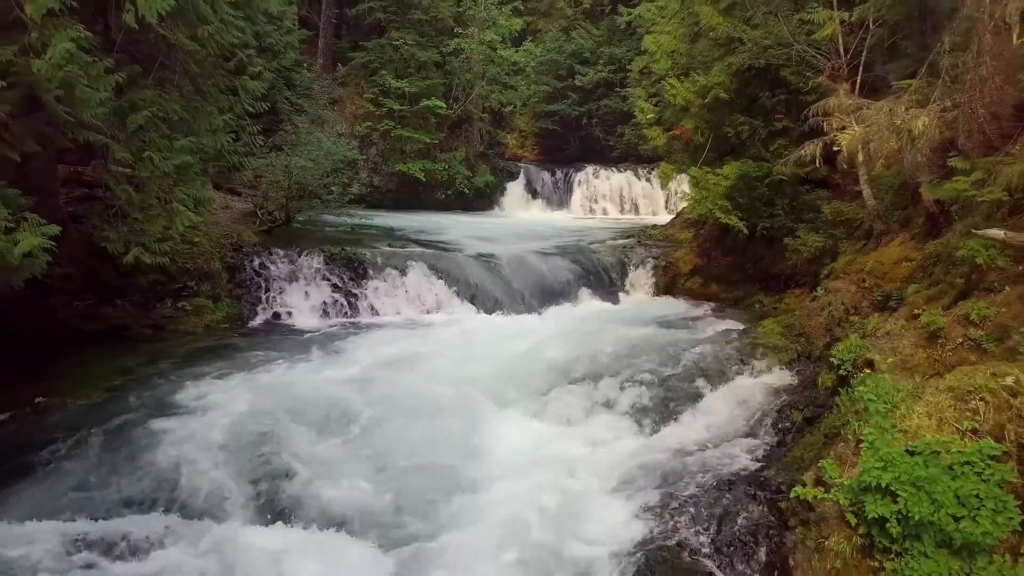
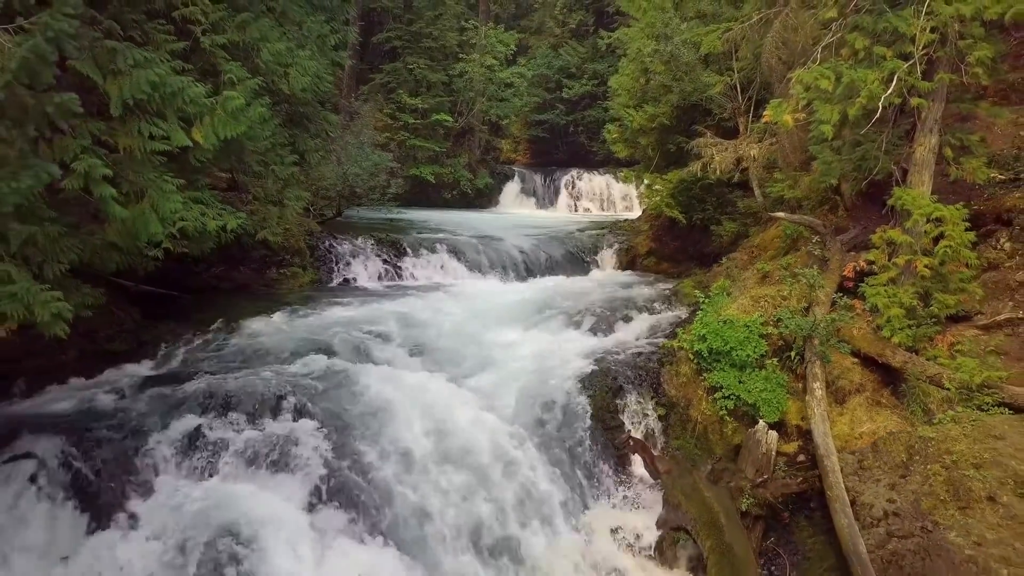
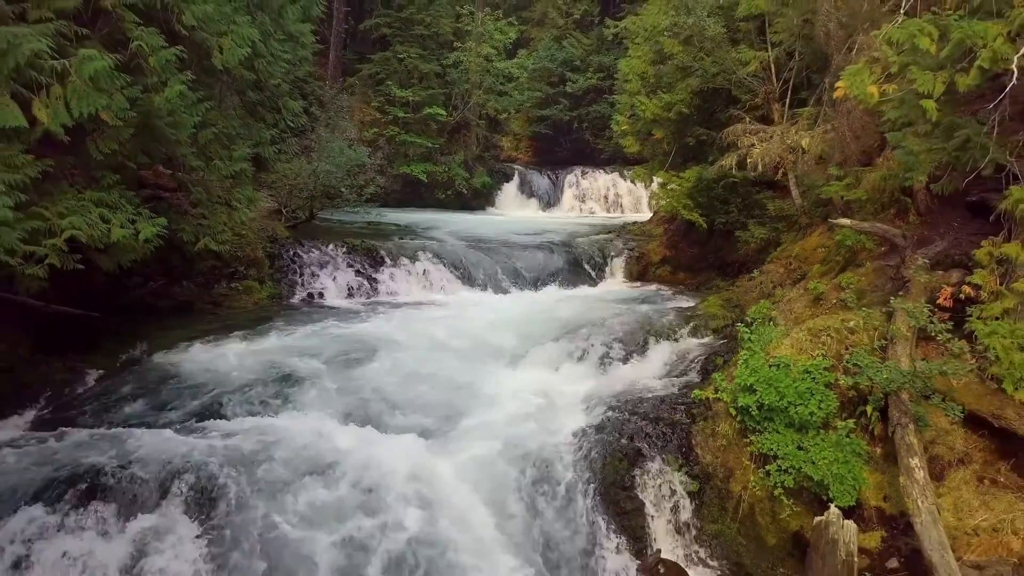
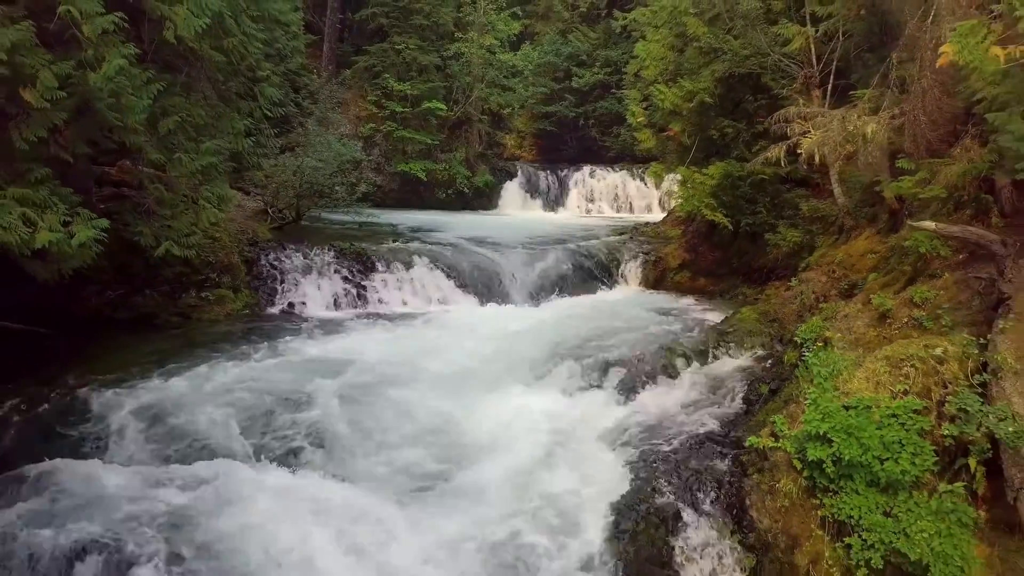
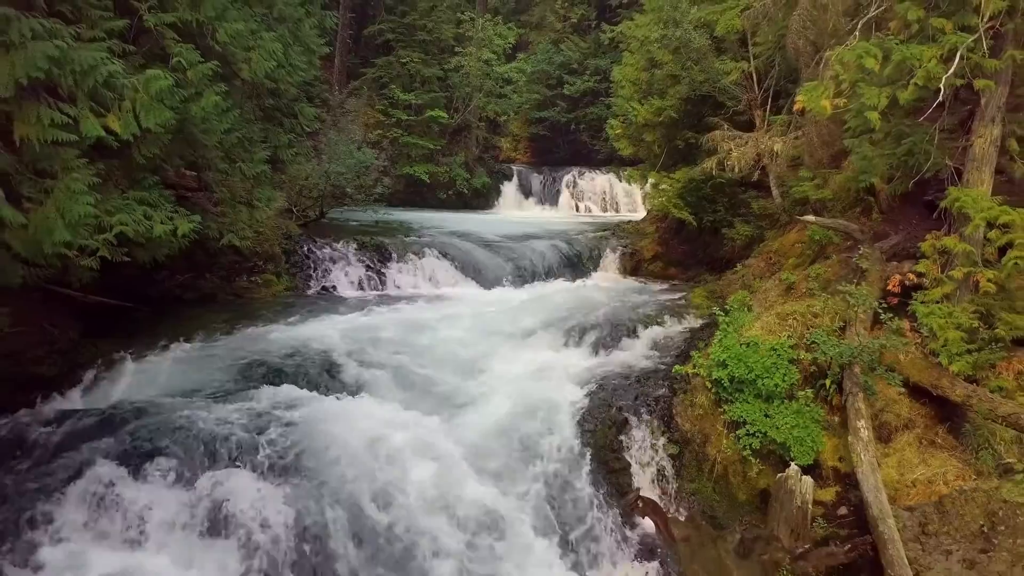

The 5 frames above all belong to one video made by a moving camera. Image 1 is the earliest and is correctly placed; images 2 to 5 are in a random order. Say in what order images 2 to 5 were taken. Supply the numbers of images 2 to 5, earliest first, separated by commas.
4, 3, 5, 2
